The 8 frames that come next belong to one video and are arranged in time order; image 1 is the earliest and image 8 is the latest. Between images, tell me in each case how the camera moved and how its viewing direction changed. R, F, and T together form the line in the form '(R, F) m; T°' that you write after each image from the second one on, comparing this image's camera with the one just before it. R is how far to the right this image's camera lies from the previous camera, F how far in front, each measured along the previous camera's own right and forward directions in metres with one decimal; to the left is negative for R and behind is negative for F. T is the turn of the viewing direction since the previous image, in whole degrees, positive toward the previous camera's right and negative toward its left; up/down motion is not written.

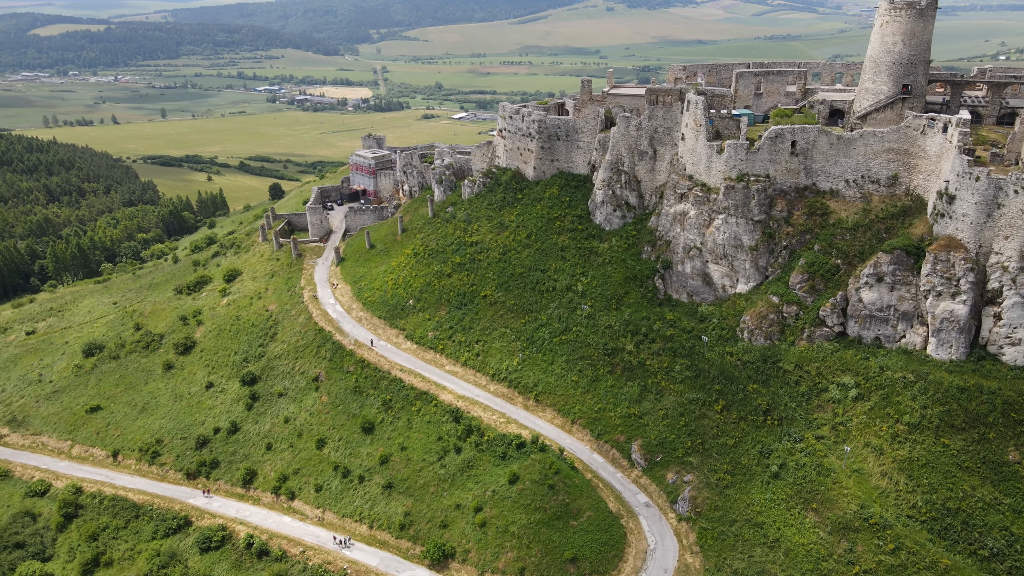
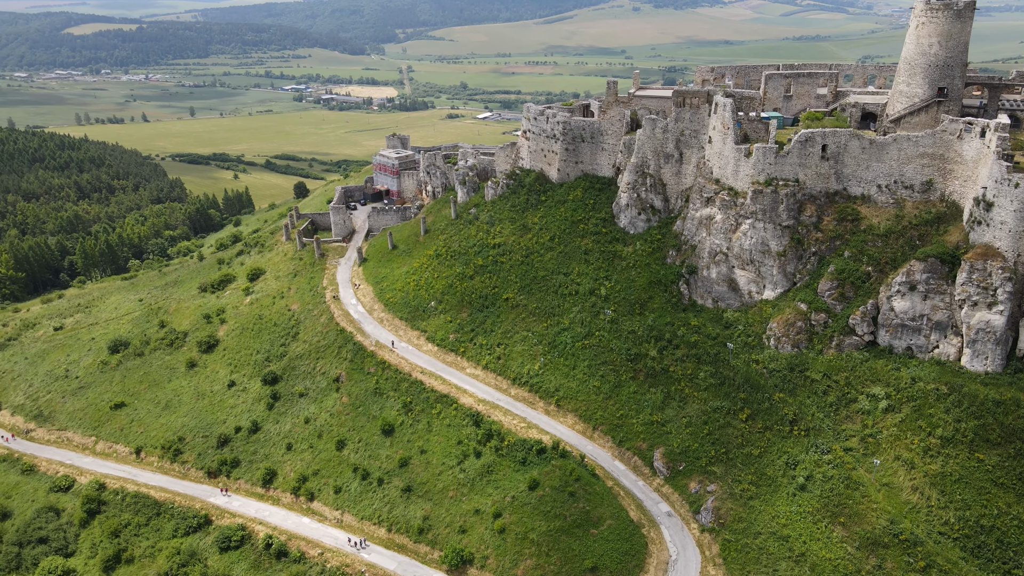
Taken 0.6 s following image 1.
(0.0, +0.5) m; -2°
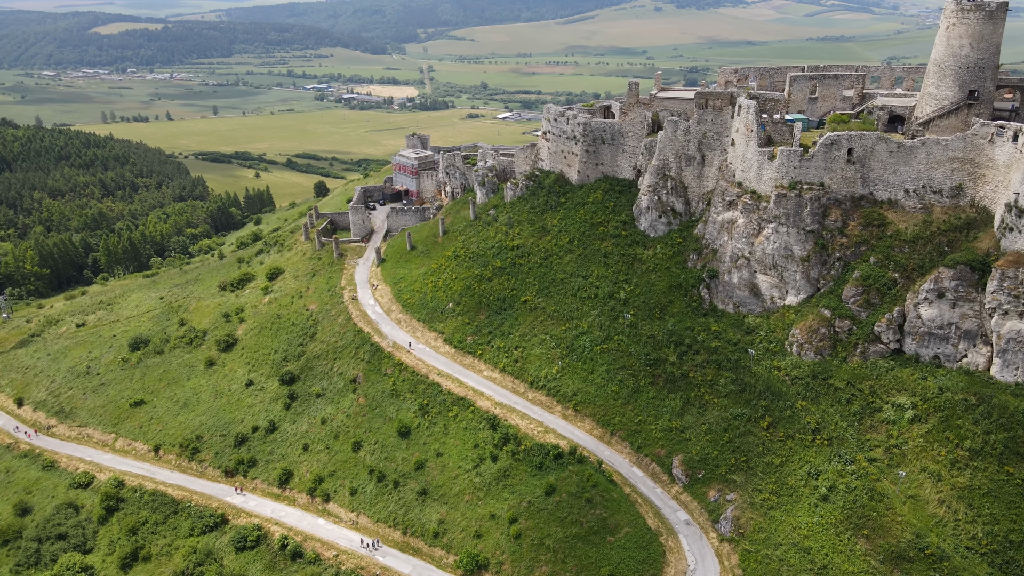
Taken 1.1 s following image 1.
(0.0, +0.4) m; -1°
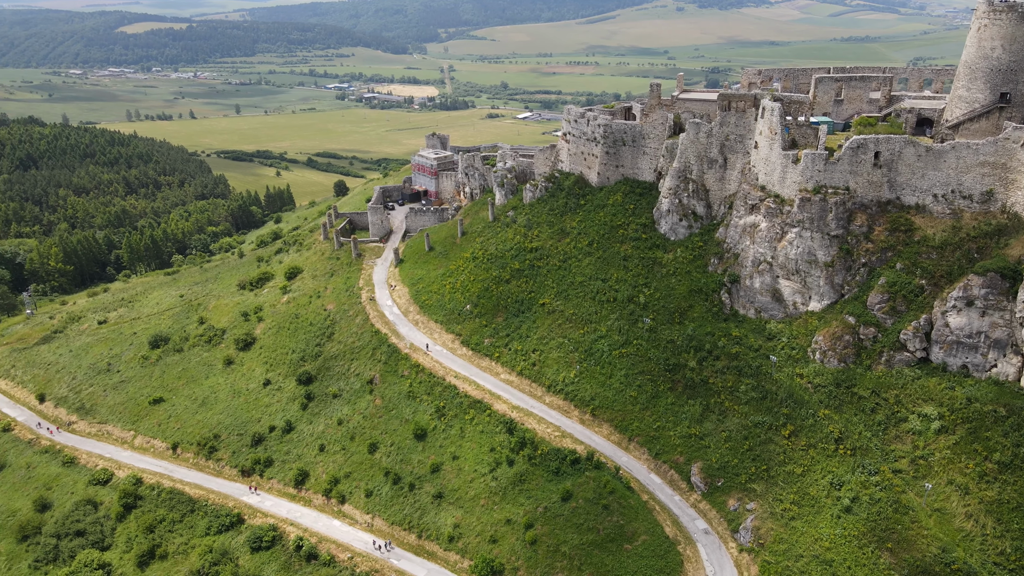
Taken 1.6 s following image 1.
(0.0, +0.4) m; -1°
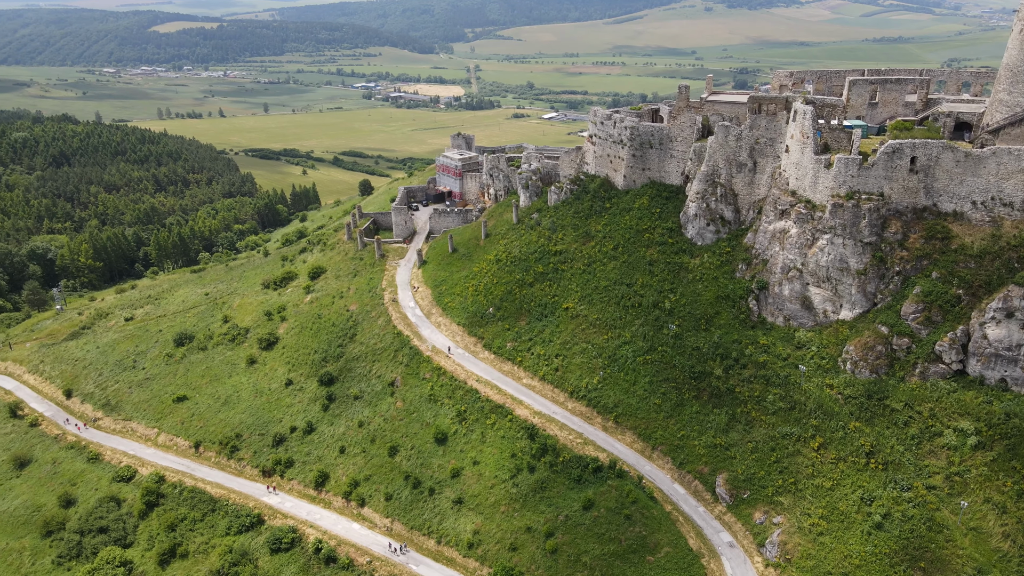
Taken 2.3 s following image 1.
(0.0, +0.6) m; -2°
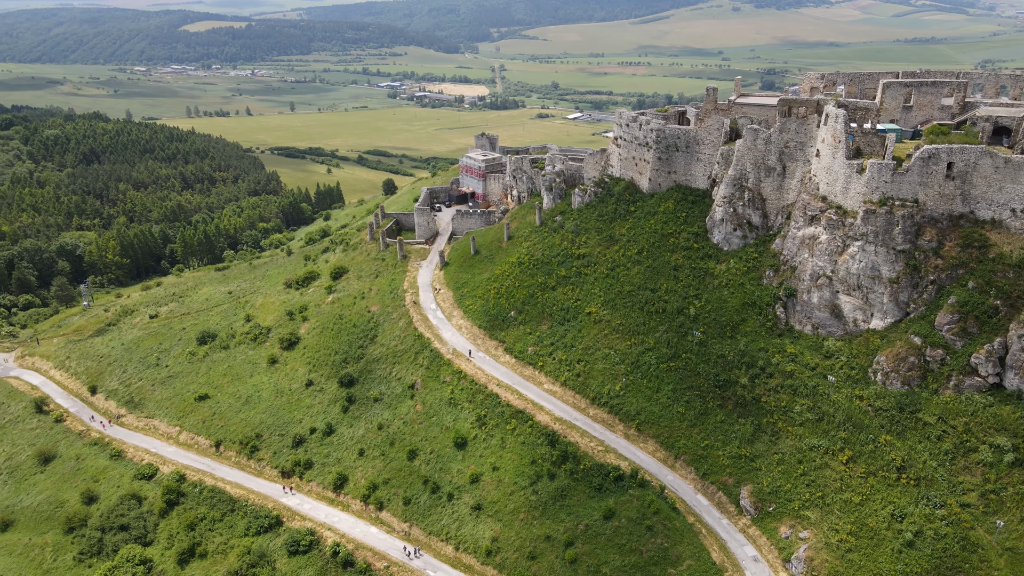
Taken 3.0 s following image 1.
(0.0, +0.6) m; -2°
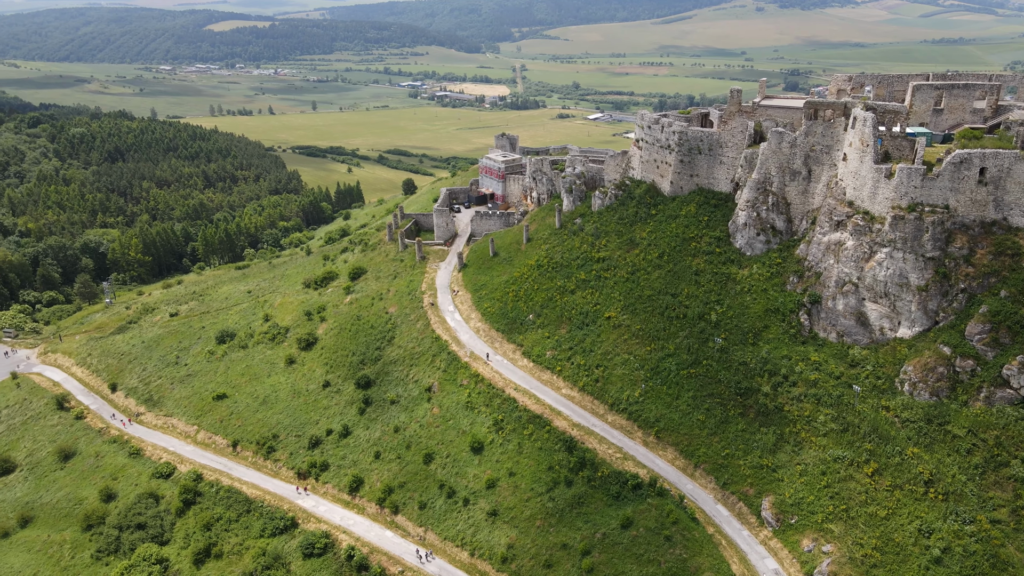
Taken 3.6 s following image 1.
(0.0, +0.6) m; -1°
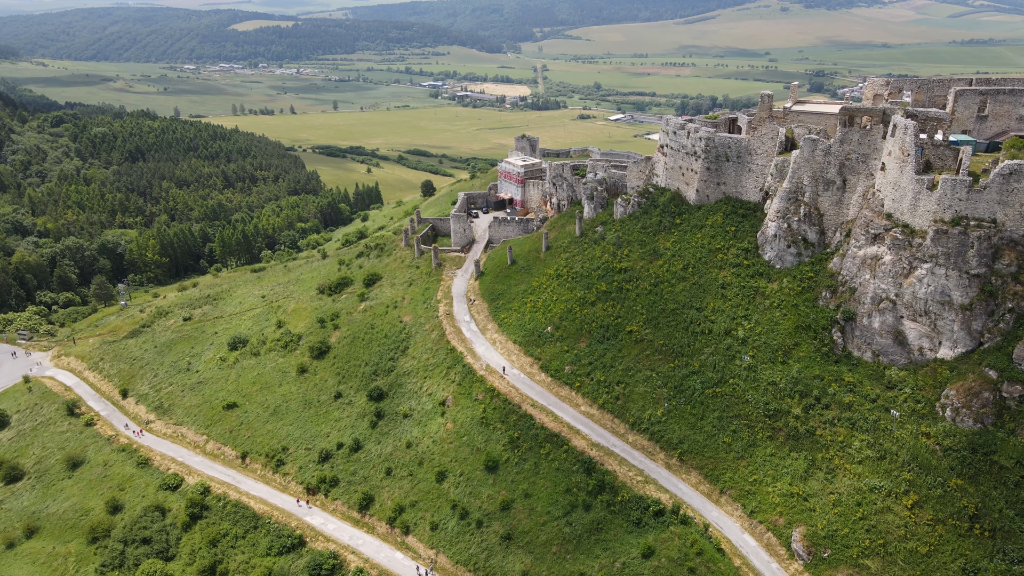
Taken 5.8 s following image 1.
(+0.1, +2.1) m; -1°
